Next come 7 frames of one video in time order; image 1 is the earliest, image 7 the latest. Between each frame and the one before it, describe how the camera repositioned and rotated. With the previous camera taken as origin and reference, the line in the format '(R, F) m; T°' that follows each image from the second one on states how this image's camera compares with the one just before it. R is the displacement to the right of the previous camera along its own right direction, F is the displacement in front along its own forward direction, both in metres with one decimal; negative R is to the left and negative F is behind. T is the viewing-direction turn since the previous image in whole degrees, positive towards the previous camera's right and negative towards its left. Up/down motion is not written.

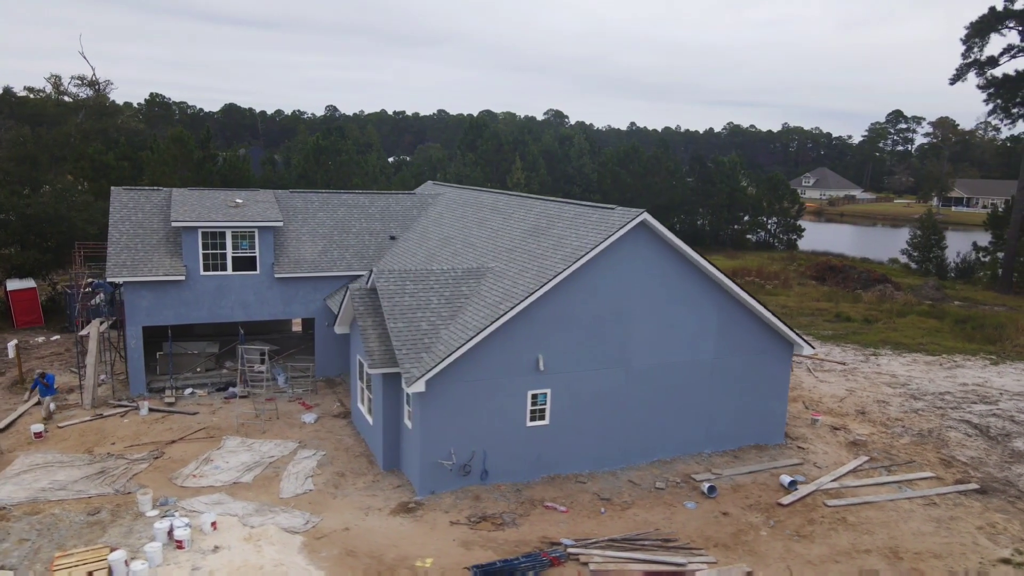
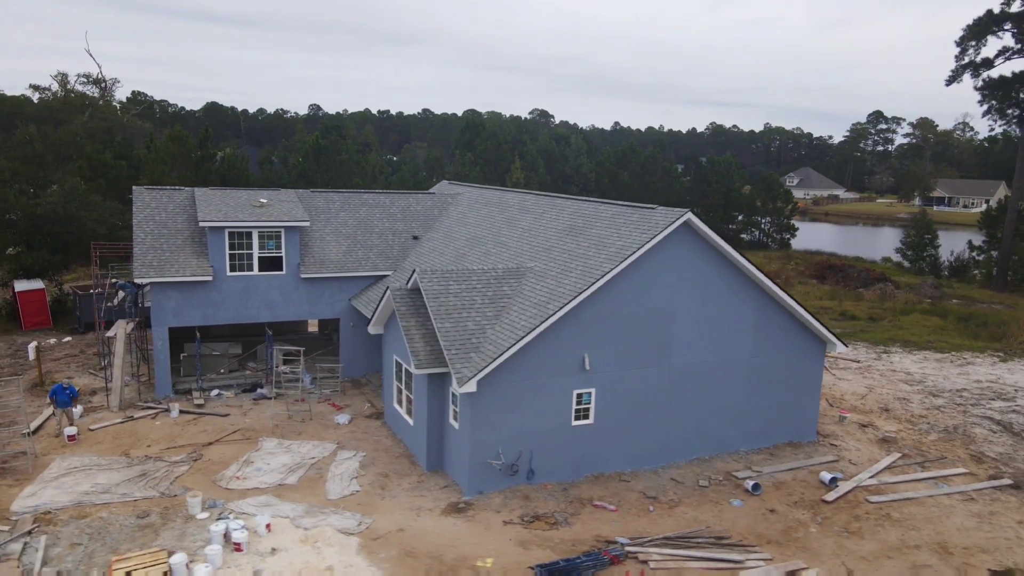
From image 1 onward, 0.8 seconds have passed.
(-1.3, 0.0) m; +1°
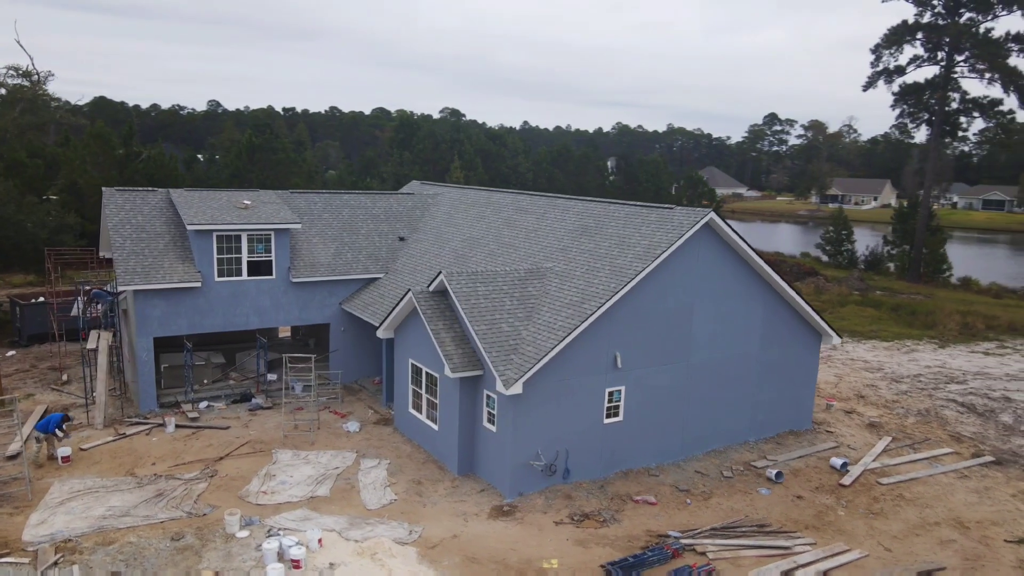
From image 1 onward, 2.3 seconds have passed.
(-2.5, +0.2) m; +7°
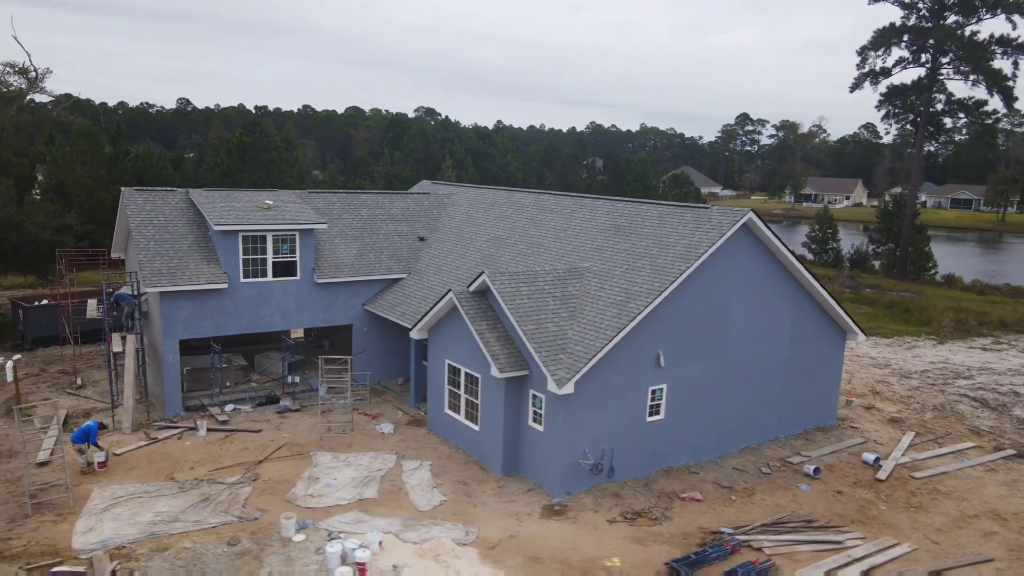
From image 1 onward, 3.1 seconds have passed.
(-1.4, 0.0) m; +2°
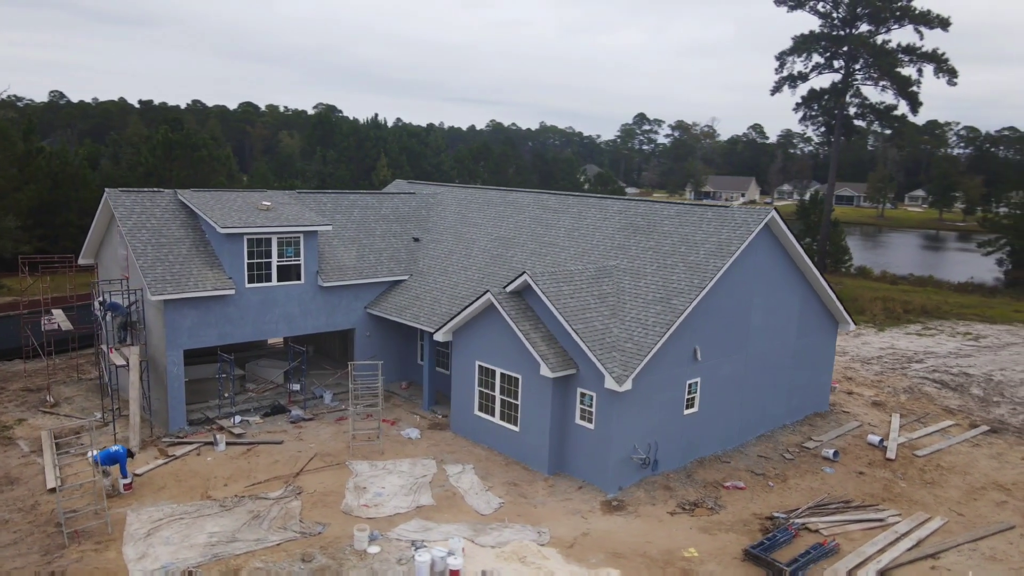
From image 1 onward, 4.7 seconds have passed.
(-2.9, +0.2) m; +8°
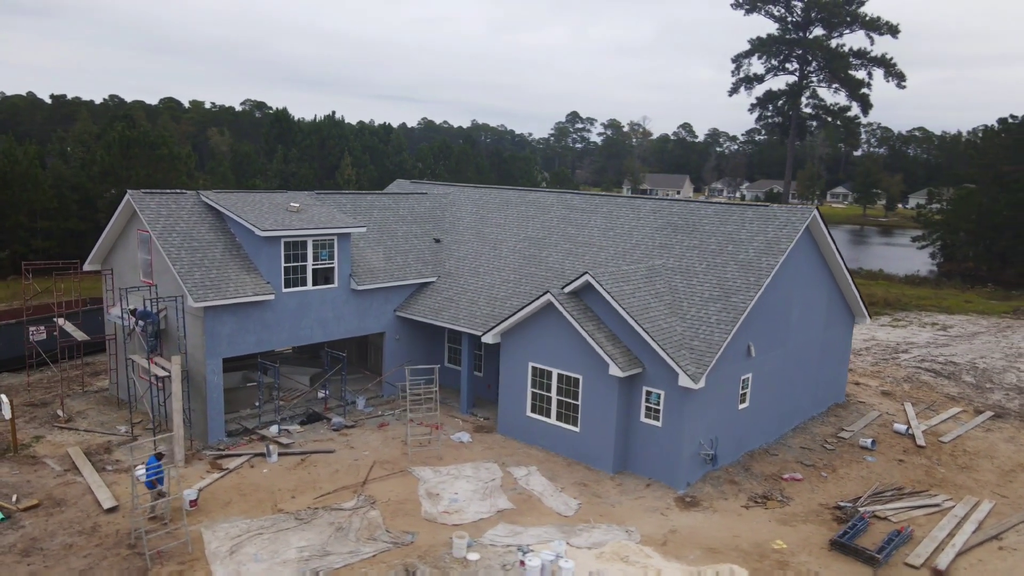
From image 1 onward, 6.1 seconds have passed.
(-2.7, +0.2) m; +5°
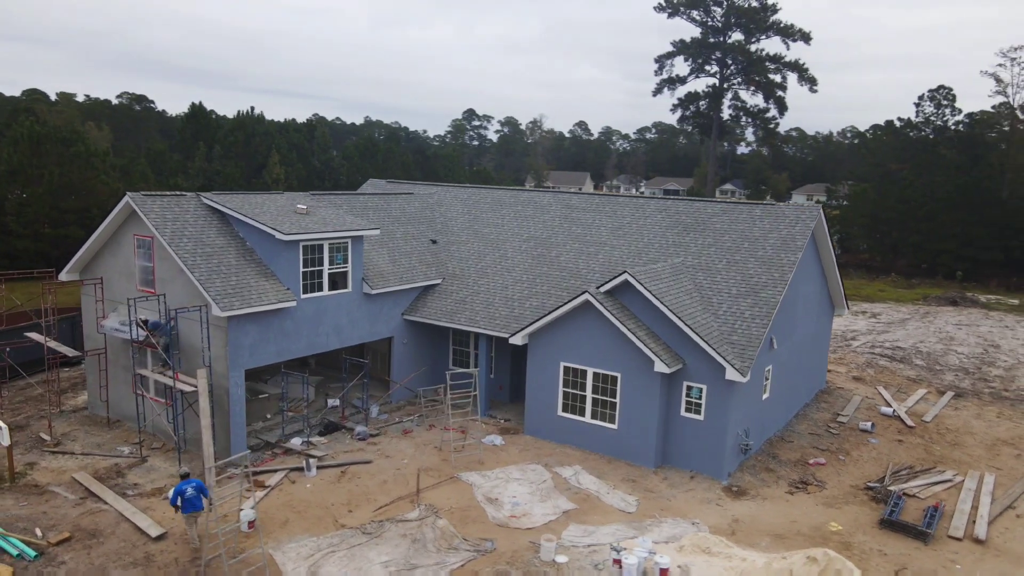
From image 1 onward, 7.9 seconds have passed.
(-3.0, +0.2) m; +8°
